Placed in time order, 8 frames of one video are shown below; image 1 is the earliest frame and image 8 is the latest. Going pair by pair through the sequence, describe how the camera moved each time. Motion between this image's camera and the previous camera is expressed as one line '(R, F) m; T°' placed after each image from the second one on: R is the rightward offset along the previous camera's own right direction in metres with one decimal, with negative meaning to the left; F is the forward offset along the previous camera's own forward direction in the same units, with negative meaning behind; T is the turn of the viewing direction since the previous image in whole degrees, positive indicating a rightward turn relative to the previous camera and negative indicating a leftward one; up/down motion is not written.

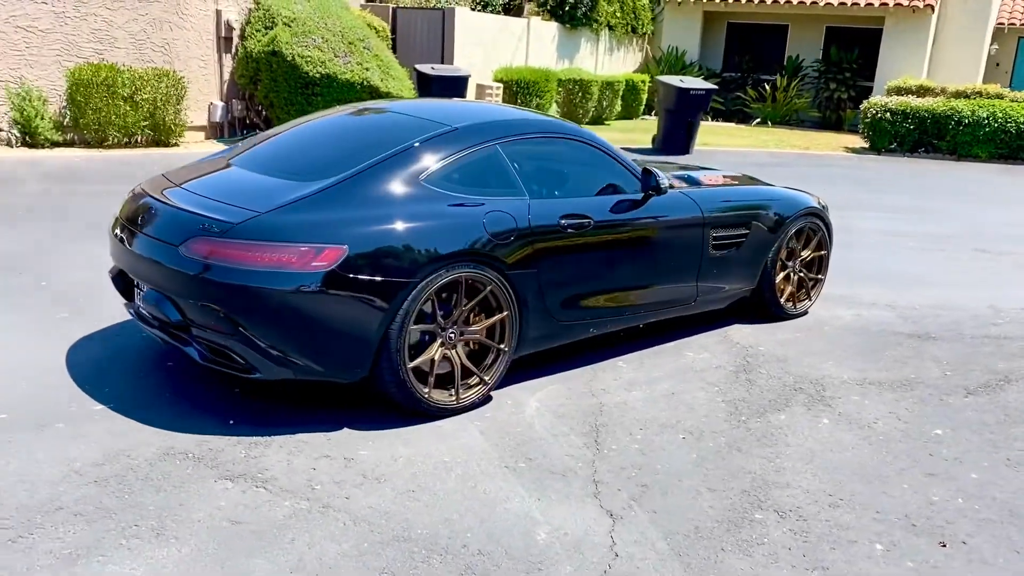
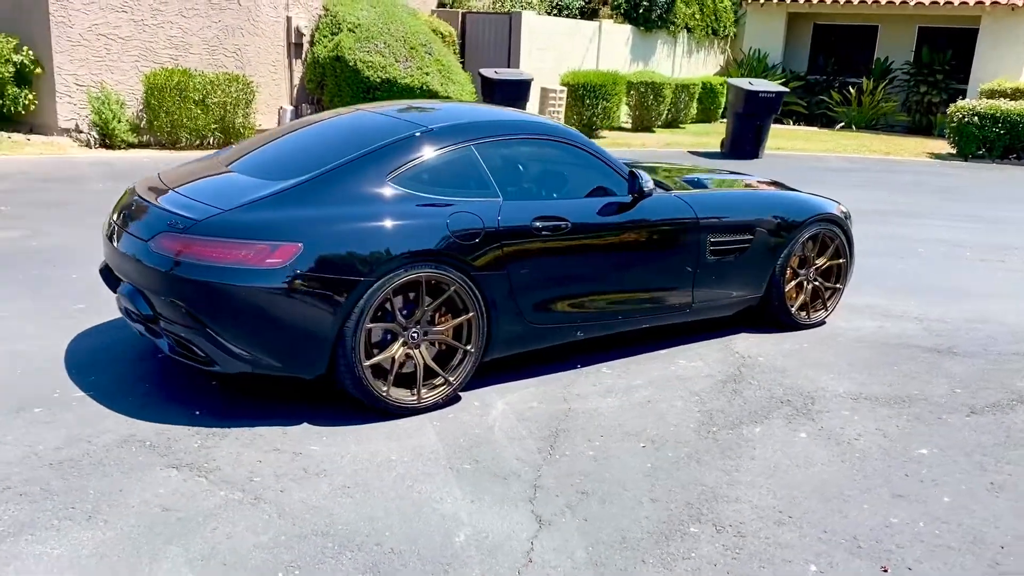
(+0.5, 0.0) m; -6°
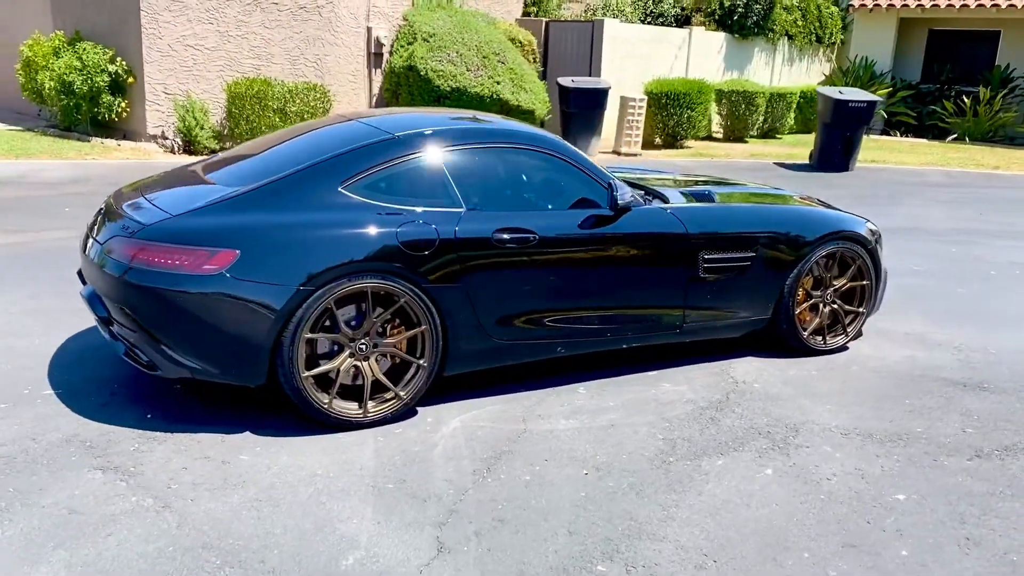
(+0.6, +0.2) m; -7°
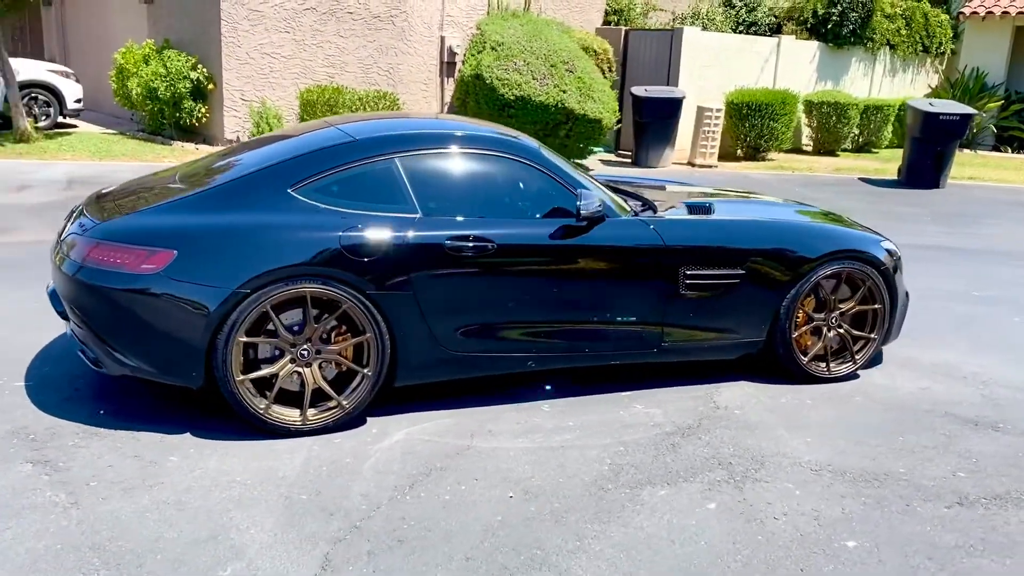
(+0.6, +0.1) m; -6°
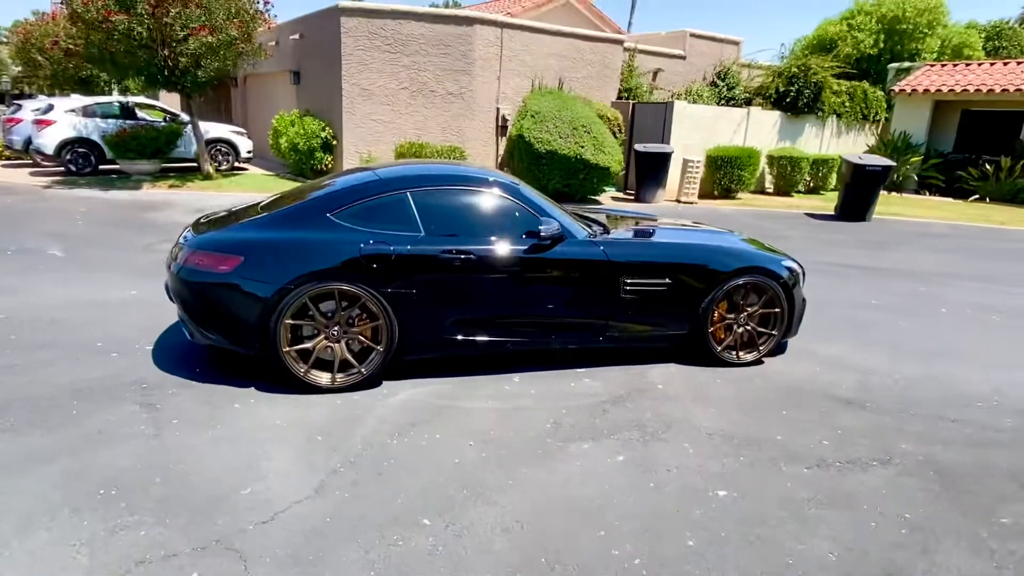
(+0.1, -1.2) m; +1°
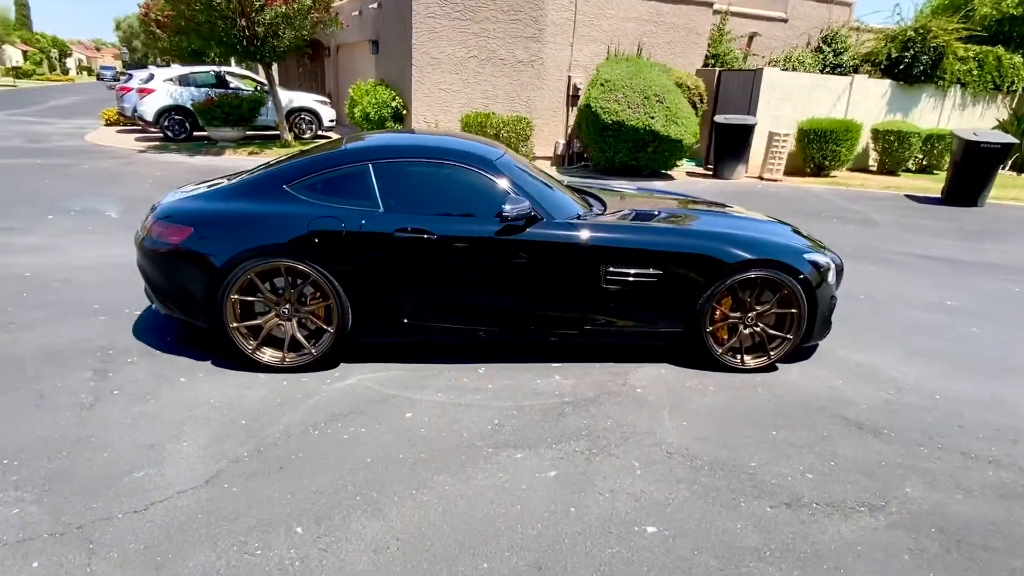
(+0.9, +0.6) m; -10°
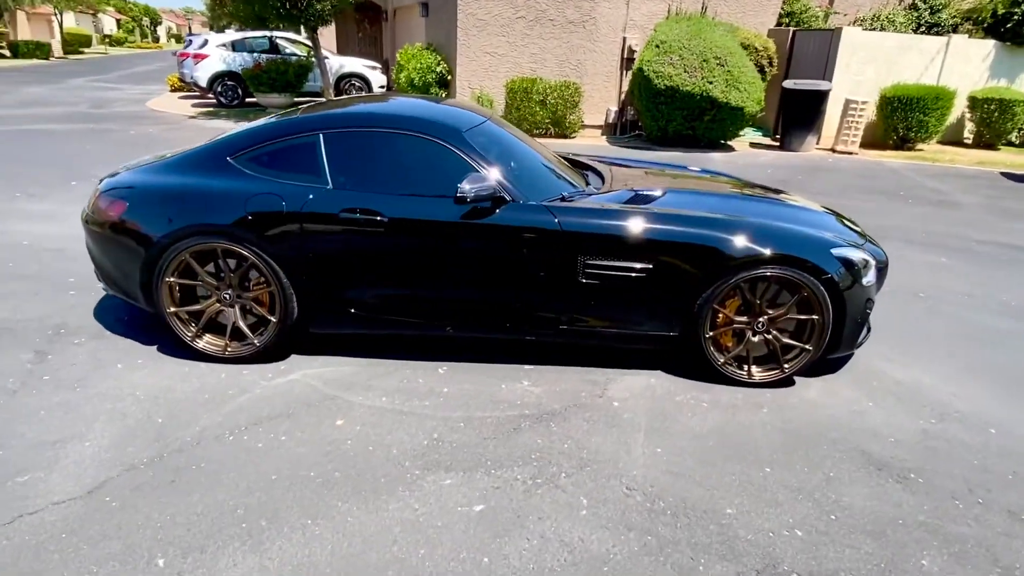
(+0.6, +0.7) m; -7°
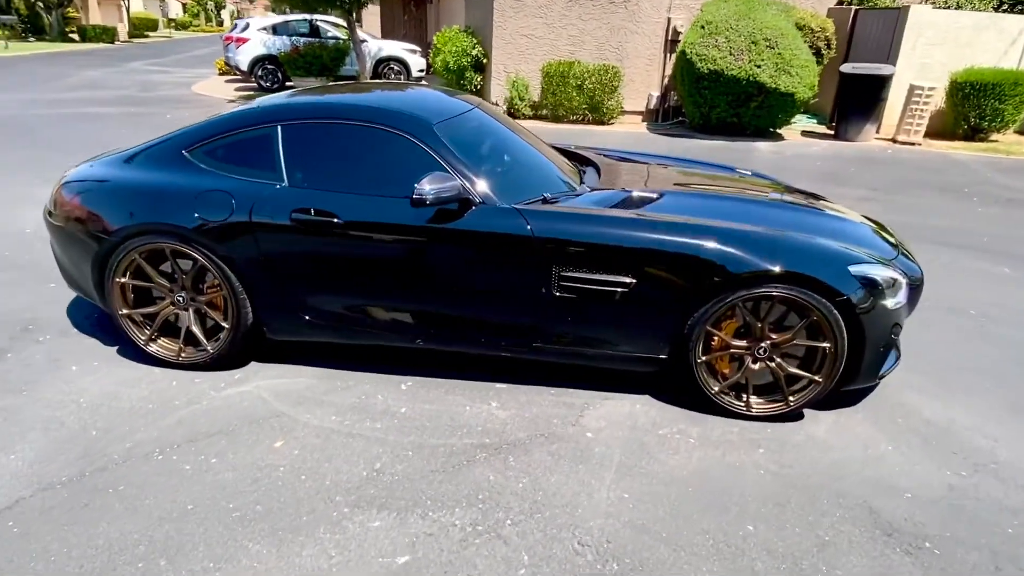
(+0.4, +0.4) m; -5°
